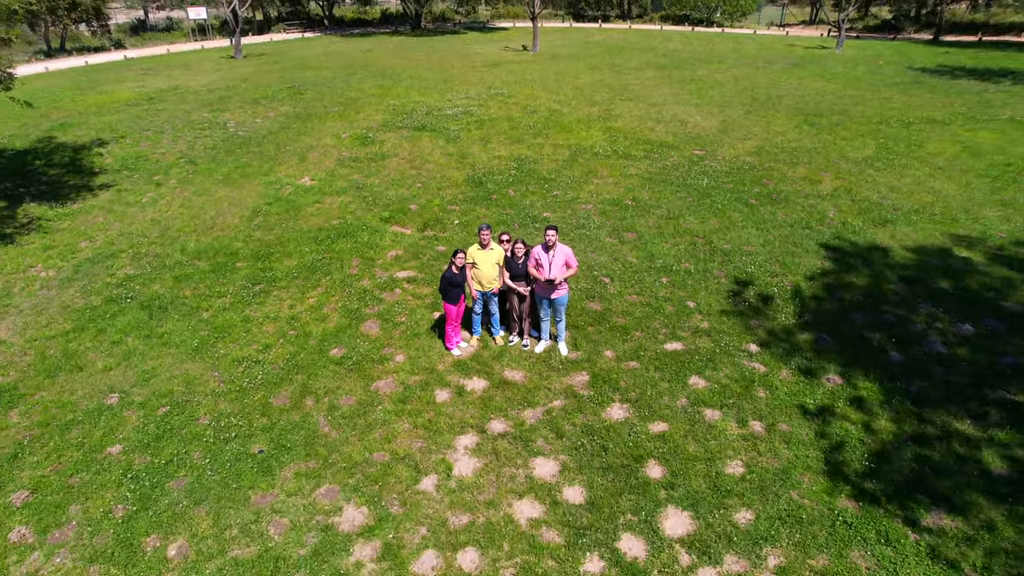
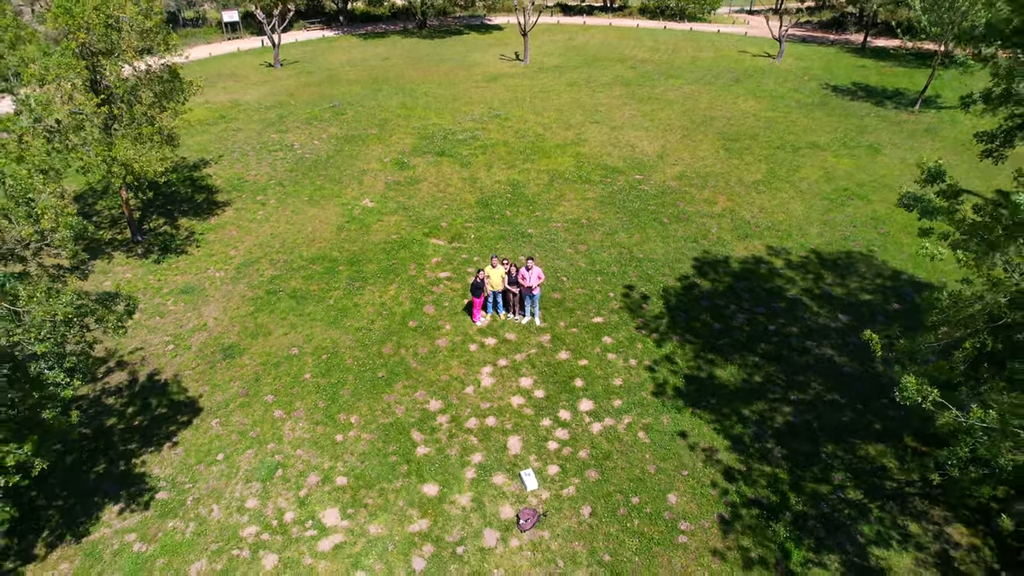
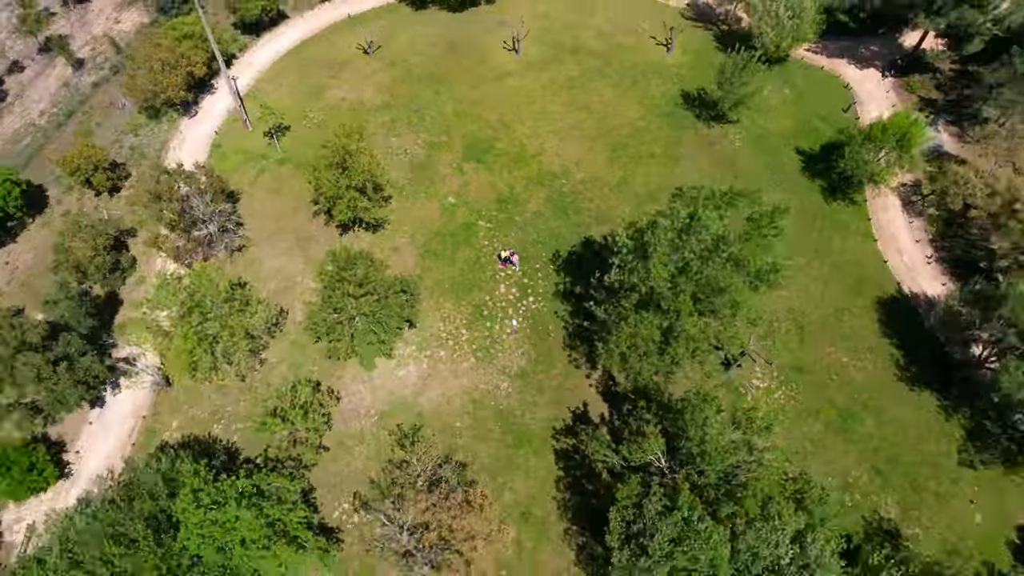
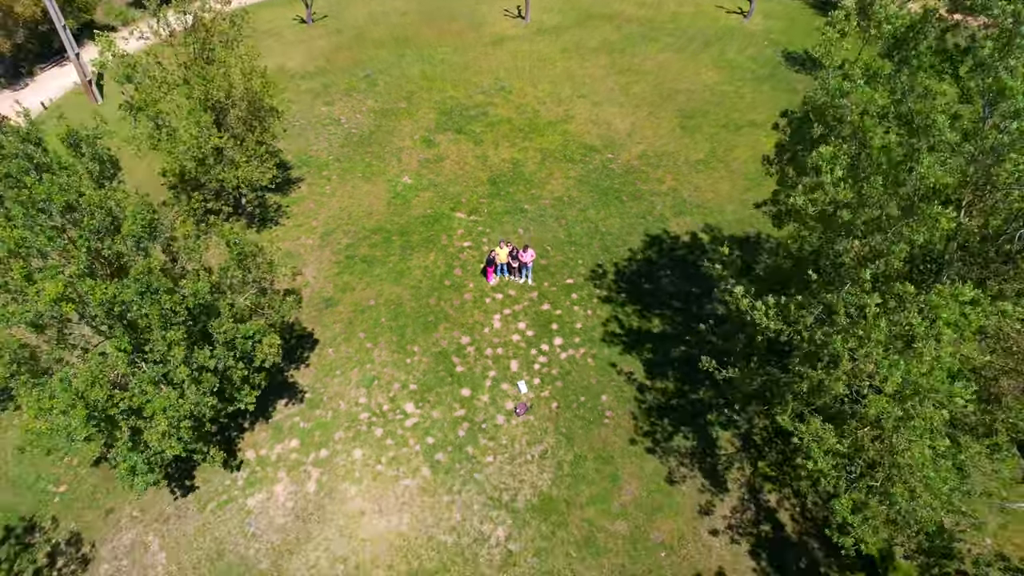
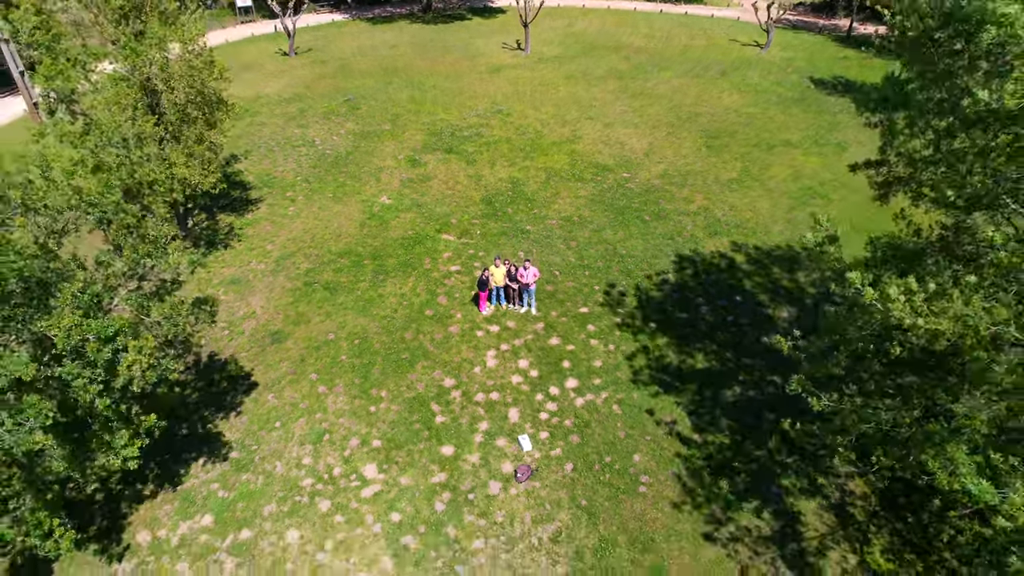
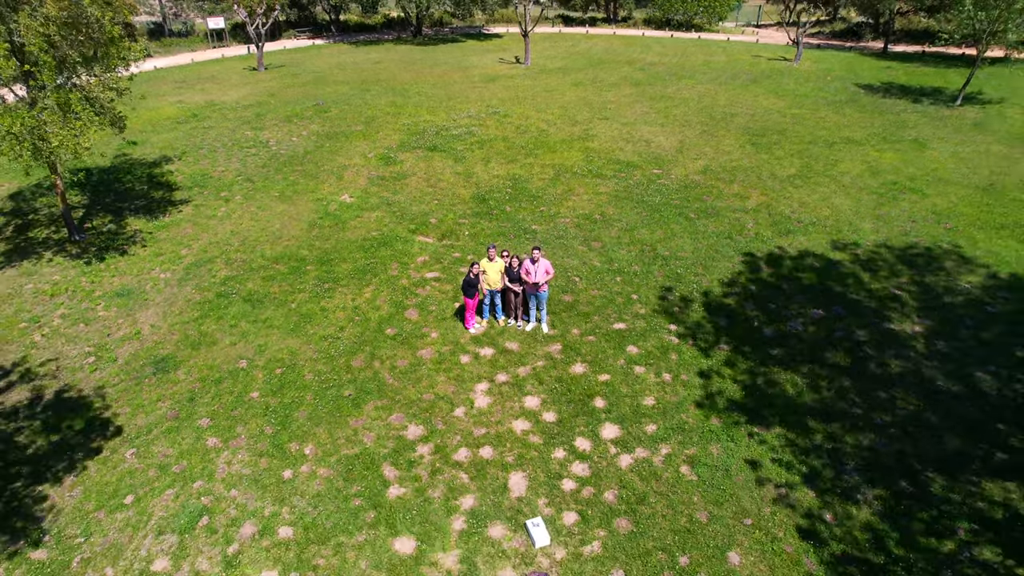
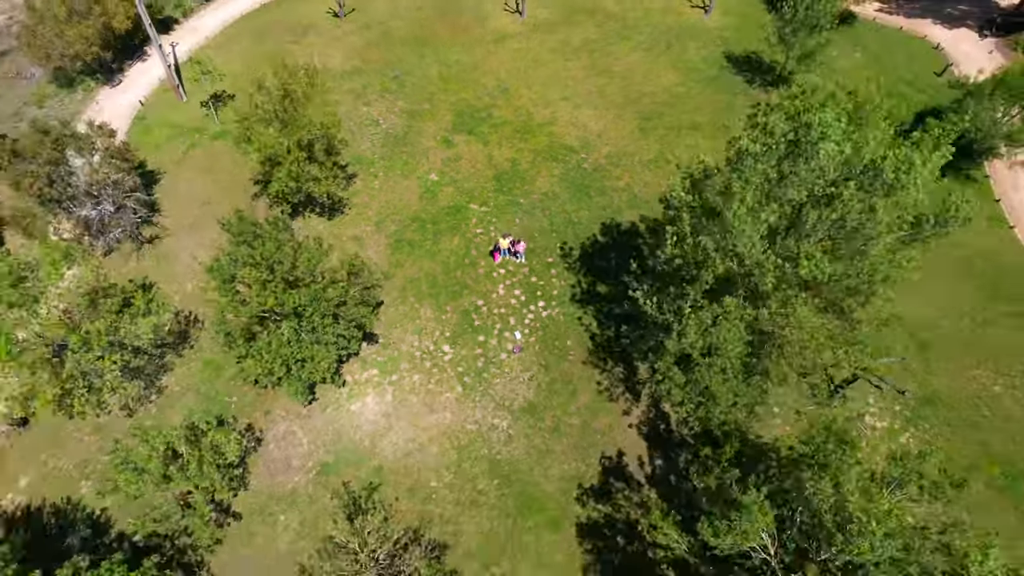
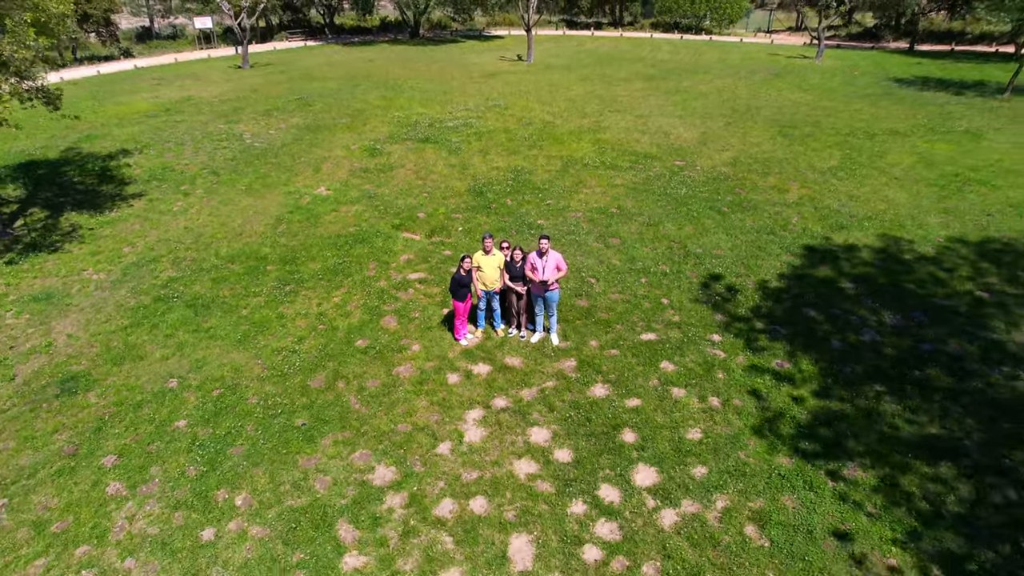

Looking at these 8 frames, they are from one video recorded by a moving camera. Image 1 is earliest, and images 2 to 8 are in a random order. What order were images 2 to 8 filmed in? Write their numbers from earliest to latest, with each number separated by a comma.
8, 6, 2, 5, 4, 7, 3
